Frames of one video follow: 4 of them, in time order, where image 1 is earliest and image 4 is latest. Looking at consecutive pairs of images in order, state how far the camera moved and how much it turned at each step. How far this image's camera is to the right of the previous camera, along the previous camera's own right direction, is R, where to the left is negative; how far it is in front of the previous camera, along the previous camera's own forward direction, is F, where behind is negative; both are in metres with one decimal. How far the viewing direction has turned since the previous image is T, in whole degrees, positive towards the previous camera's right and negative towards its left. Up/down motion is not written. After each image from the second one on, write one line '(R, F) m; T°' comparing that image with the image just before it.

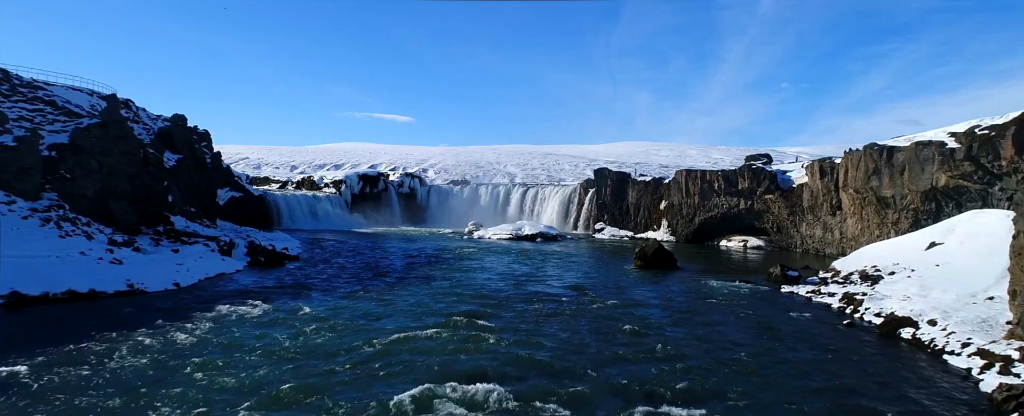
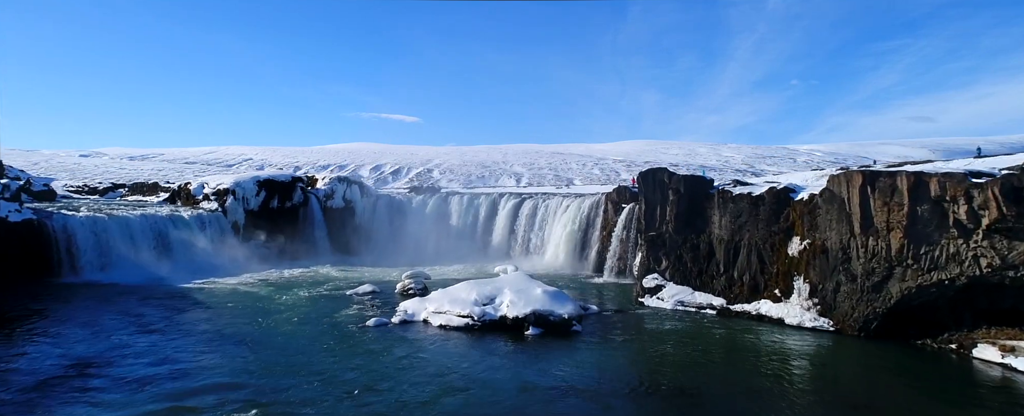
(+1.5, +21.5) m; -1°
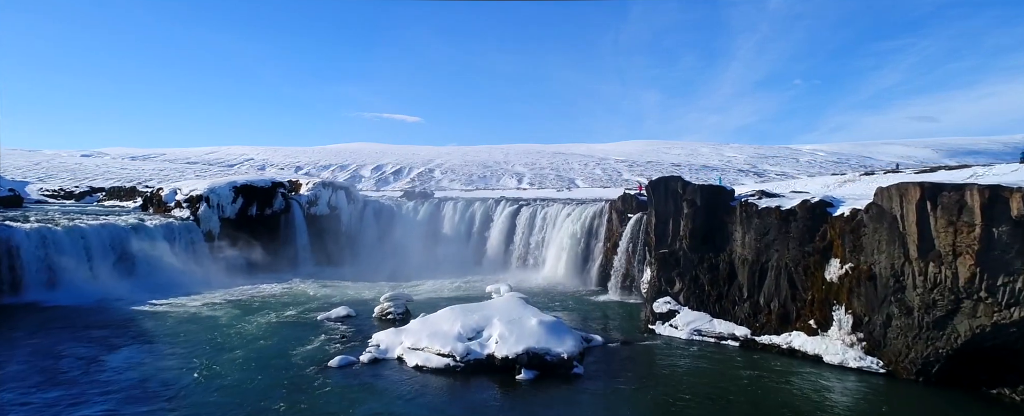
(+0.3, +2.8) m; 0°
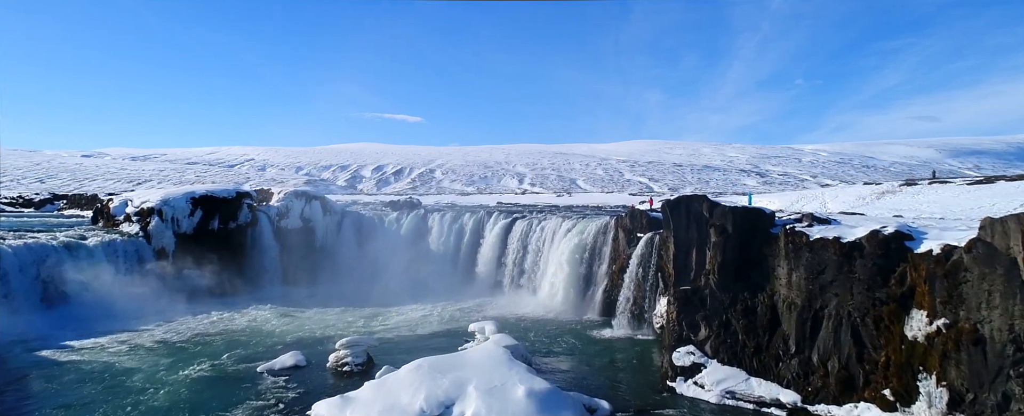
(+0.5, +4.1) m; 0°
